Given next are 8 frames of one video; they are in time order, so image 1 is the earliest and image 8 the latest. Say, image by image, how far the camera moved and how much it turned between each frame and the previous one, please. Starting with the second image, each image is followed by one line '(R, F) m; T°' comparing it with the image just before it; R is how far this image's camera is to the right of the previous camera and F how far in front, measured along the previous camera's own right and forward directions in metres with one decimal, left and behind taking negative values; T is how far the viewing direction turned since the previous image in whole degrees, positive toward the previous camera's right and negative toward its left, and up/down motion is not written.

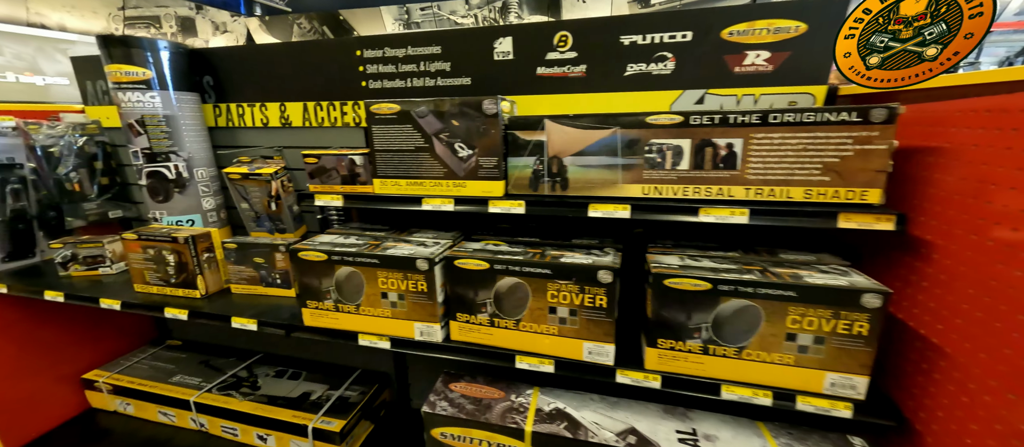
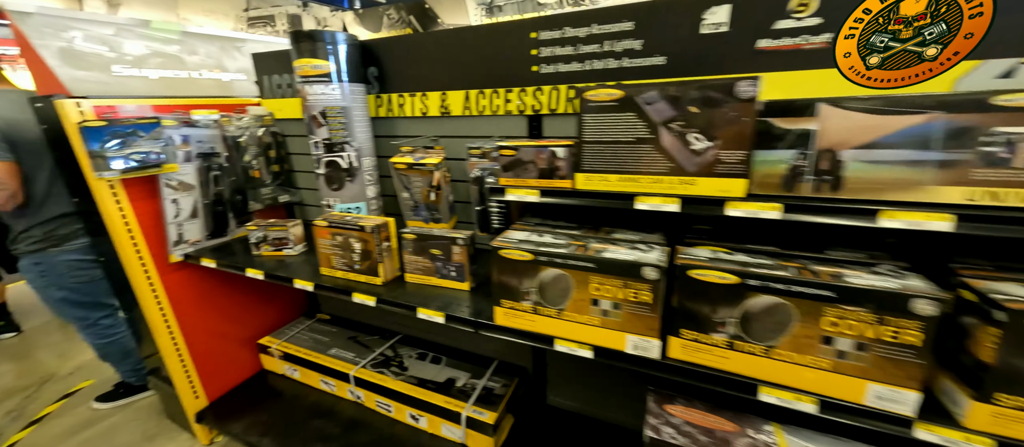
(-0.3, +0.1) m; -10°
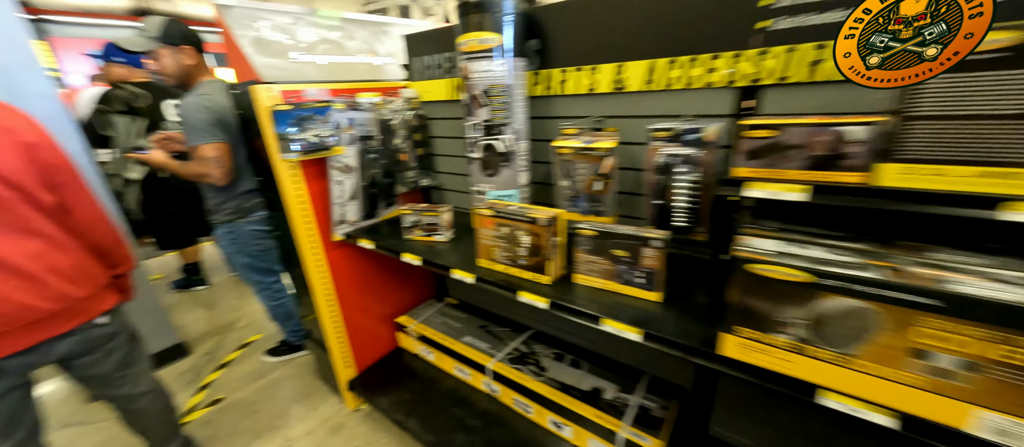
(-0.3, +0.1) m; -13°
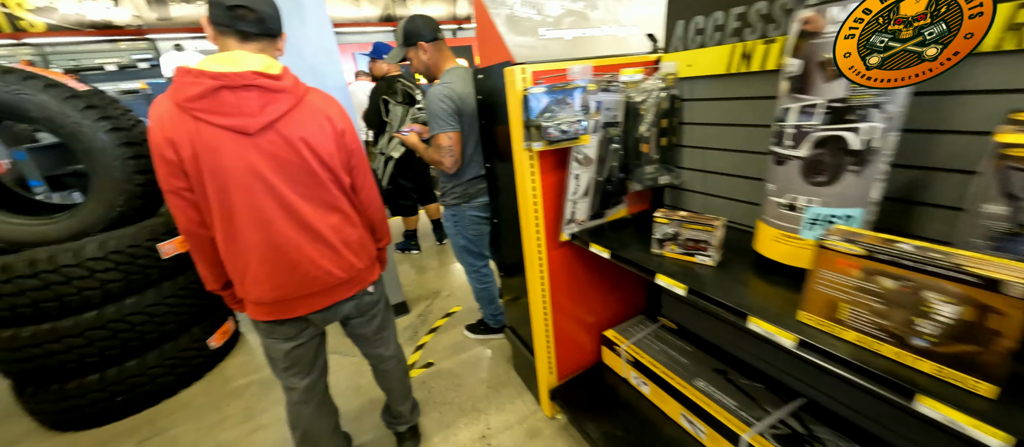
(-0.3, +0.2) m; -24°
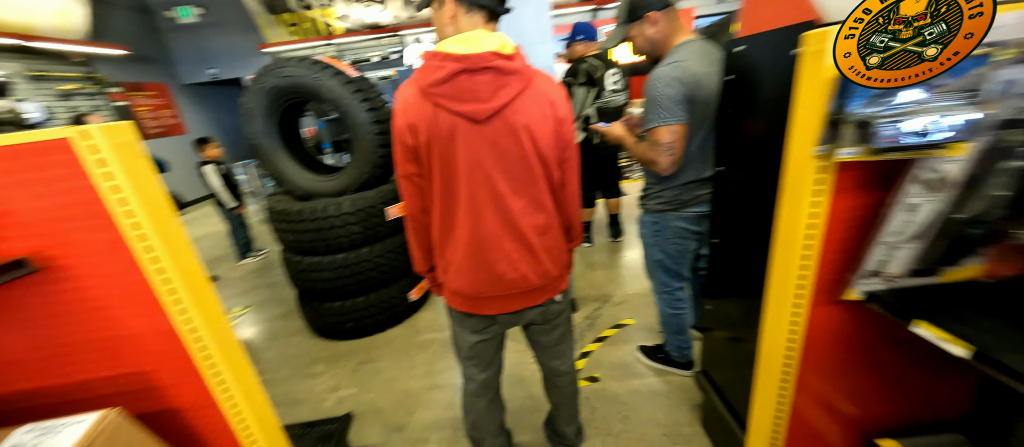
(-0.2, +0.2) m; -25°
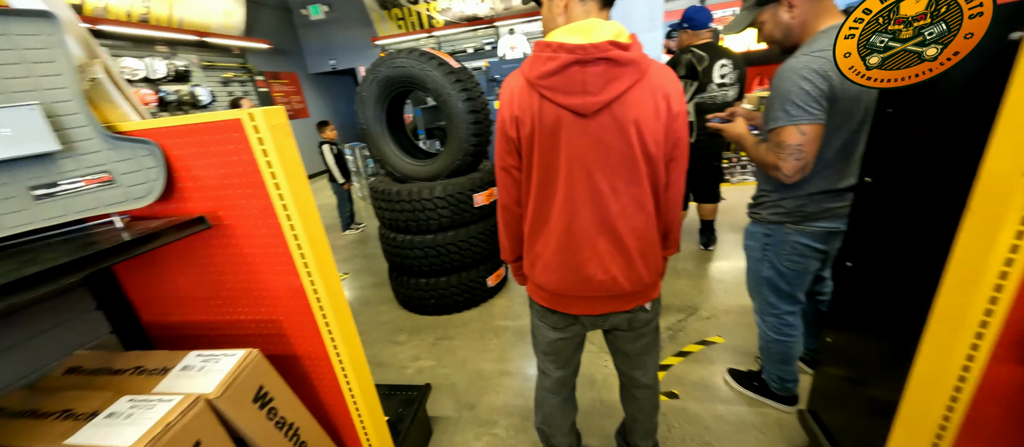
(-0.1, 0.0) m; -12°
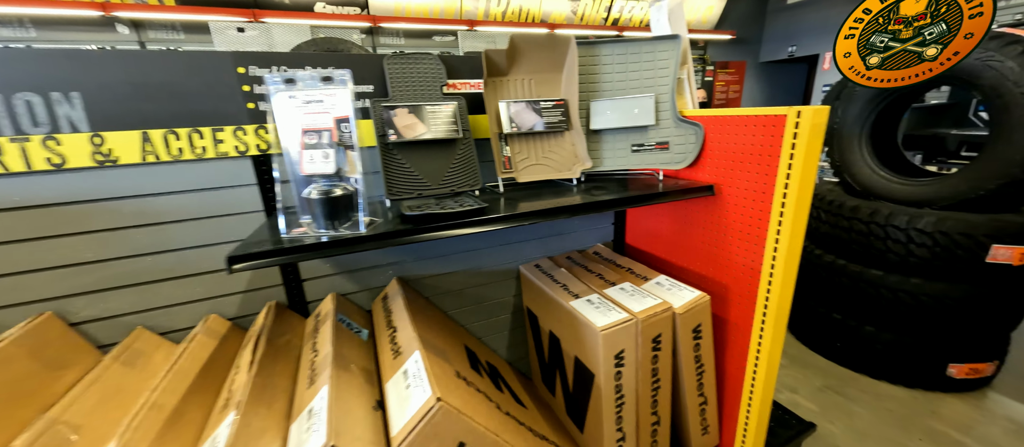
(-0.1, -0.3) m; -54°
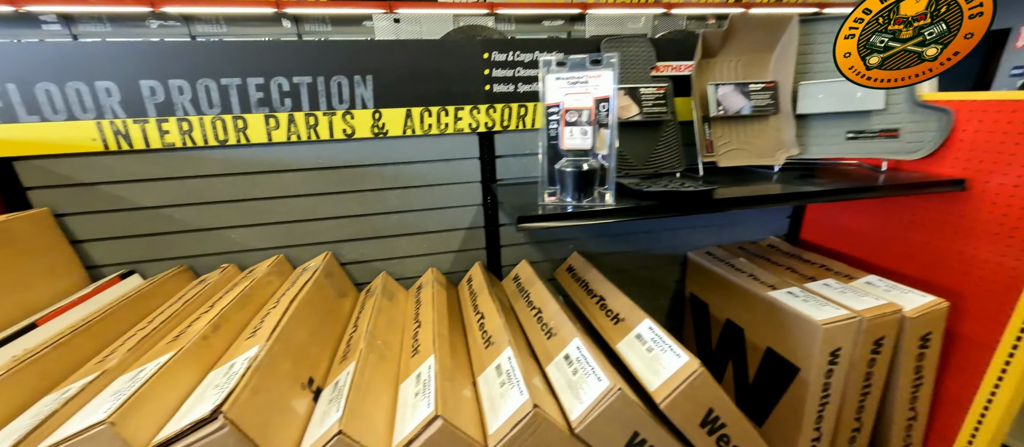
(-0.4, -0.1) m; -11°
